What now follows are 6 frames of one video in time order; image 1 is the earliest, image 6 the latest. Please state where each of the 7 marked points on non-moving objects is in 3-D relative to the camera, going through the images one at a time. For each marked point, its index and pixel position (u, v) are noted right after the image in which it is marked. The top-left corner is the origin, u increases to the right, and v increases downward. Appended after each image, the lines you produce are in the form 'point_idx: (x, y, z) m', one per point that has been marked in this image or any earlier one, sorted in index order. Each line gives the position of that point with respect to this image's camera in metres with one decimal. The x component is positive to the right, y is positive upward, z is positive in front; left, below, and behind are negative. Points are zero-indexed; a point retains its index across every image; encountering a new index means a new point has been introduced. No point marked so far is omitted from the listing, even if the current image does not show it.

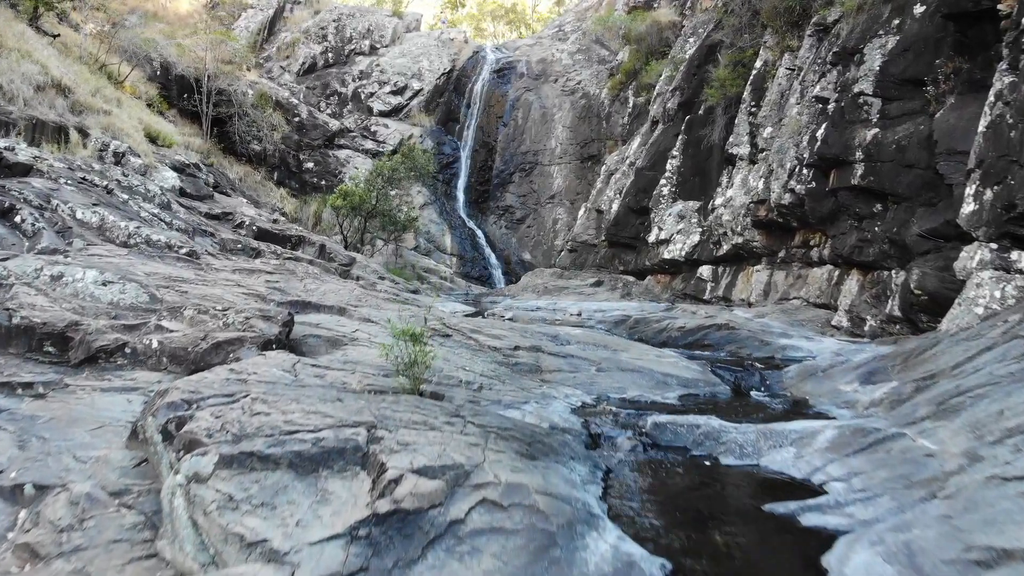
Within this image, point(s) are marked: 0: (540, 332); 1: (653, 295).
0: (+0.3, -0.5, +7.0) m
1: (+2.8, -0.1, +12.9) m
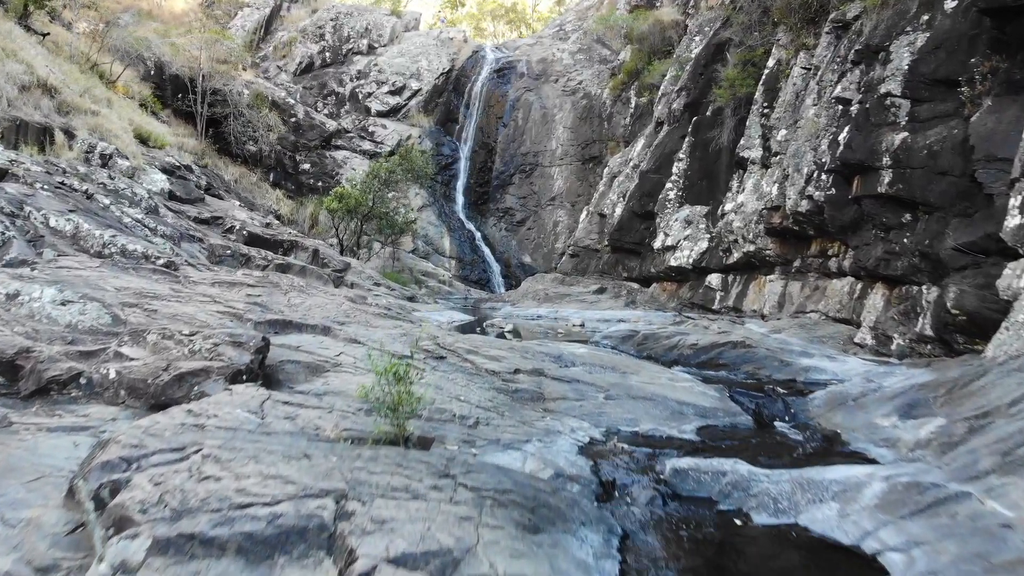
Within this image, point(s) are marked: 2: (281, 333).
0: (+0.3, -0.6, +6.4) m
1: (+2.8, -0.3, +12.4) m
2: (-2.0, -0.4, +5.6) m
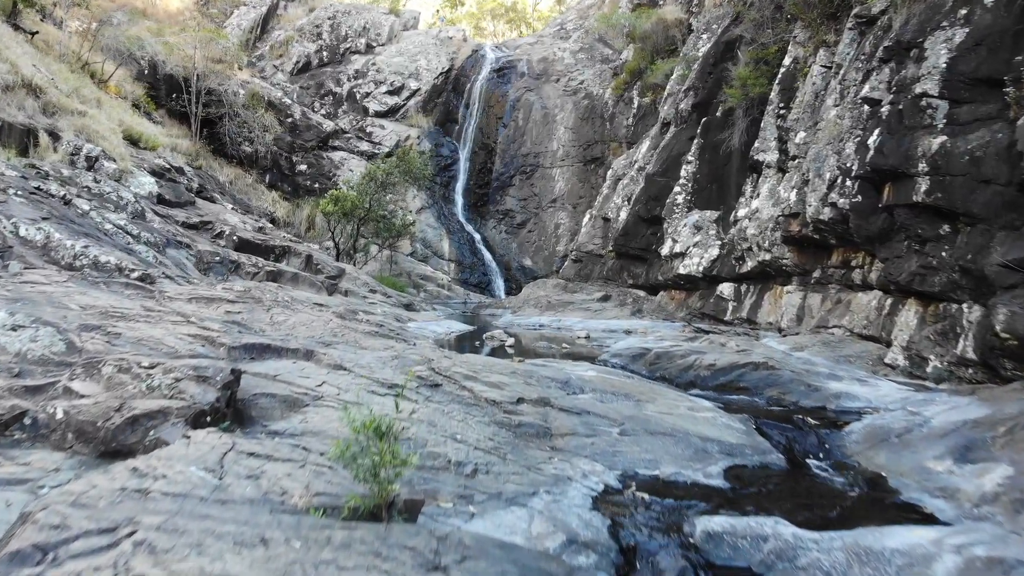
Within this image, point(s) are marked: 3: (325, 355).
0: (+0.3, -0.8, +5.9) m
1: (+2.9, -0.5, +11.8) m
2: (-2.0, -0.6, +5.0) m
3: (-1.6, -0.6, +5.4) m
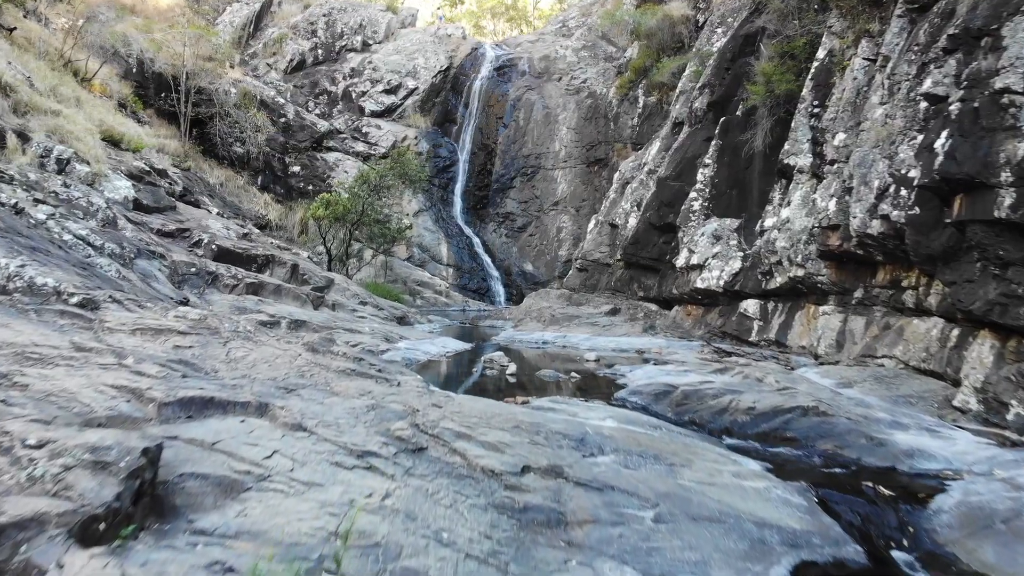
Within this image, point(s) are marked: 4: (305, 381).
0: (+0.3, -1.1, +4.9) m
1: (+2.9, -0.7, +10.8) m
2: (-2.0, -0.8, +4.0) m
3: (-1.6, -0.8, +4.4) m
4: (-1.6, -0.7, +5.1) m
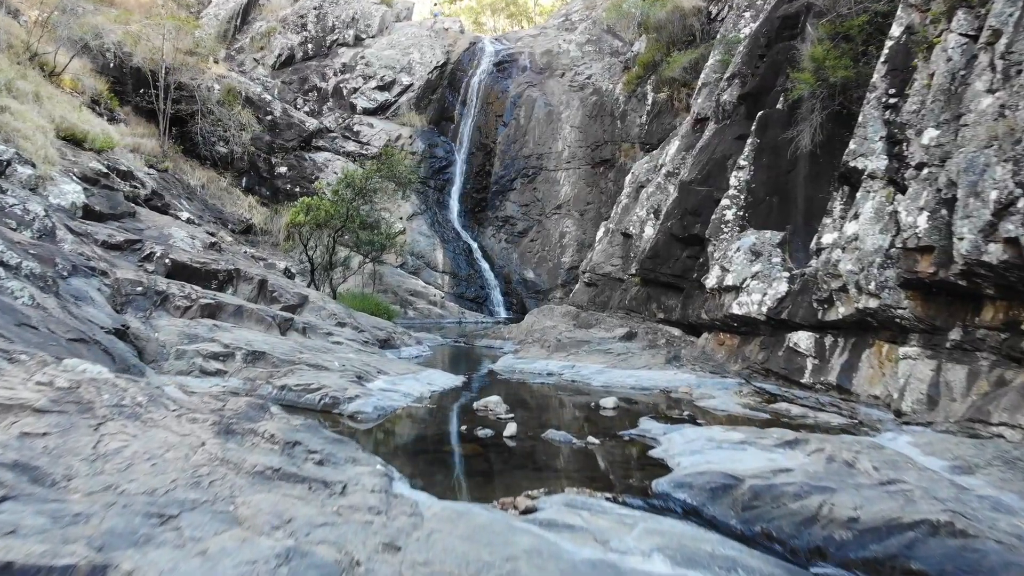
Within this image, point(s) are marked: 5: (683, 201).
0: (+0.3, -1.4, +3.2) m
1: (+2.9, -1.1, +9.1) m
2: (-2.0, -1.2, +2.4) m
3: (-1.6, -1.2, +2.7) m
4: (-1.6, -1.1, +3.4) m
5: (+2.8, +1.4, +10.7) m
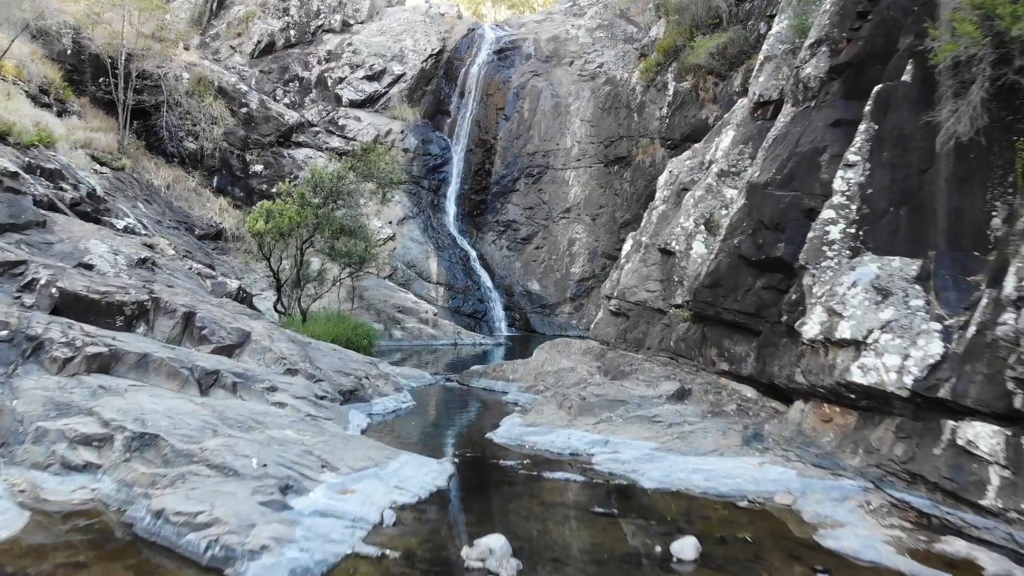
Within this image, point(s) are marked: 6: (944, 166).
0: (+0.4, -1.9, +0.4) m
1: (+3.0, -1.6, +6.3) m
2: (-1.9, -1.7, -0.4) m
3: (-1.5, -1.7, -0.1) m
4: (-1.5, -1.6, +0.6) m
5: (+3.0, +0.9, +7.9) m
6: (+4.1, +1.2, +6.0) m
